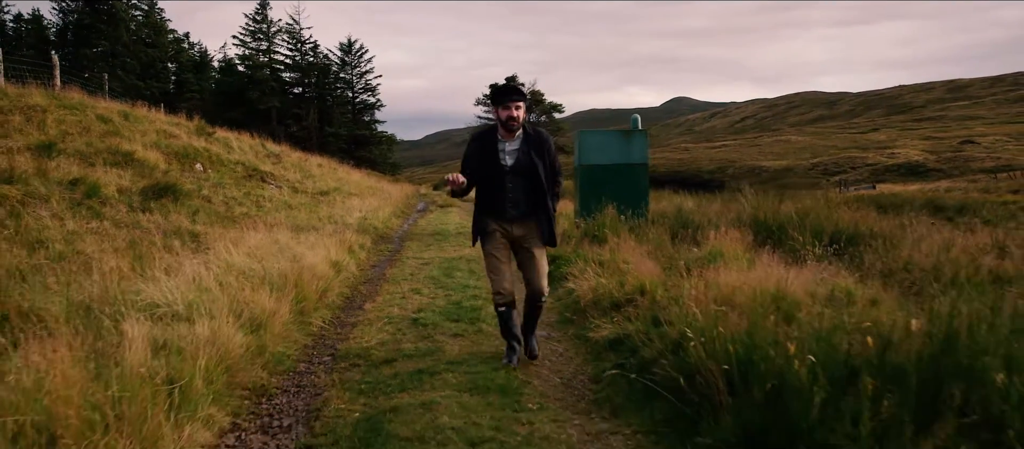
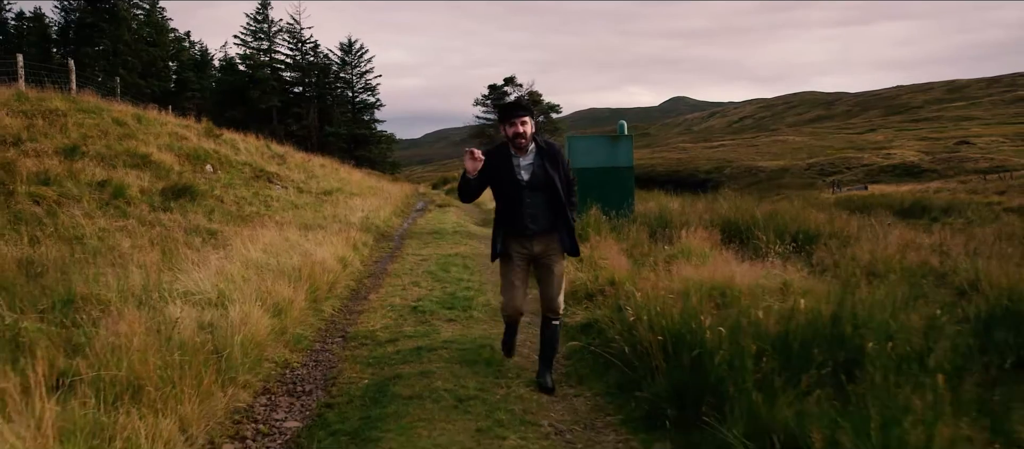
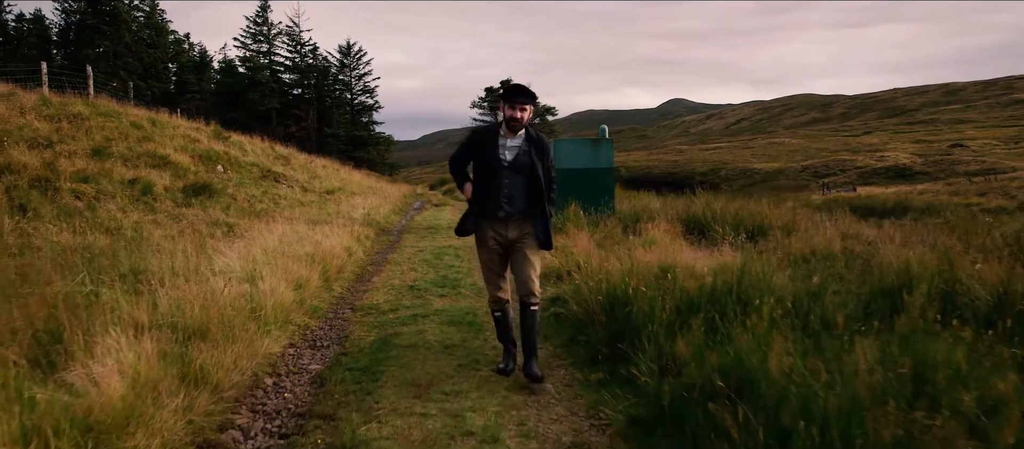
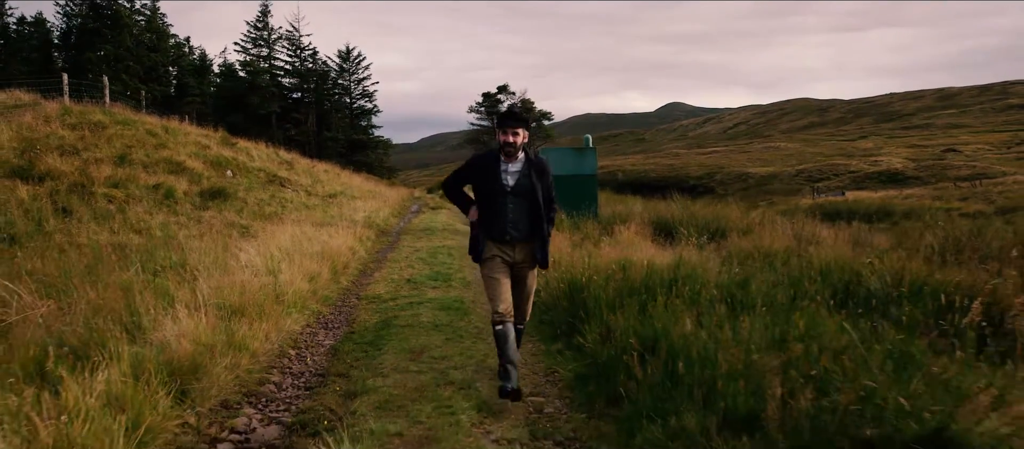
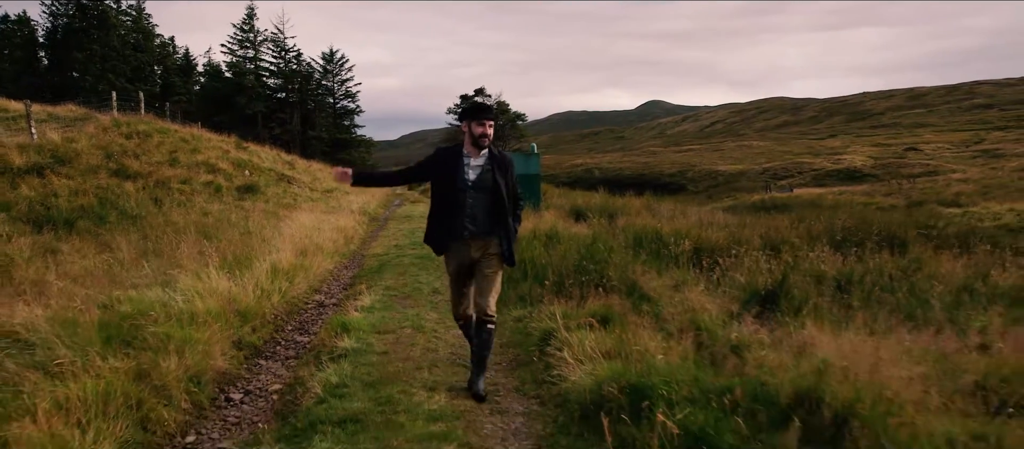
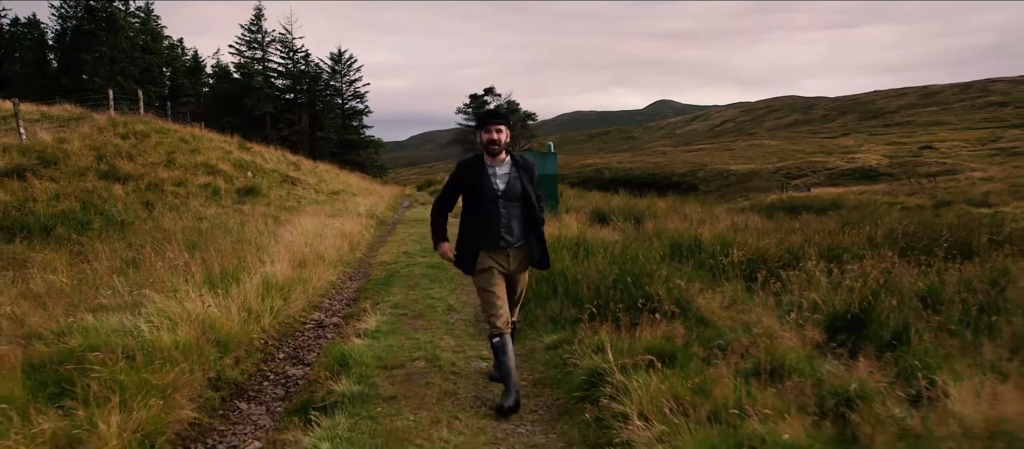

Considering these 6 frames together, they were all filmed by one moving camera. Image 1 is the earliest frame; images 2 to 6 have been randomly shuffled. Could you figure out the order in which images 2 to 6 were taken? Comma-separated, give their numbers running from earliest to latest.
2, 3, 4, 6, 5
